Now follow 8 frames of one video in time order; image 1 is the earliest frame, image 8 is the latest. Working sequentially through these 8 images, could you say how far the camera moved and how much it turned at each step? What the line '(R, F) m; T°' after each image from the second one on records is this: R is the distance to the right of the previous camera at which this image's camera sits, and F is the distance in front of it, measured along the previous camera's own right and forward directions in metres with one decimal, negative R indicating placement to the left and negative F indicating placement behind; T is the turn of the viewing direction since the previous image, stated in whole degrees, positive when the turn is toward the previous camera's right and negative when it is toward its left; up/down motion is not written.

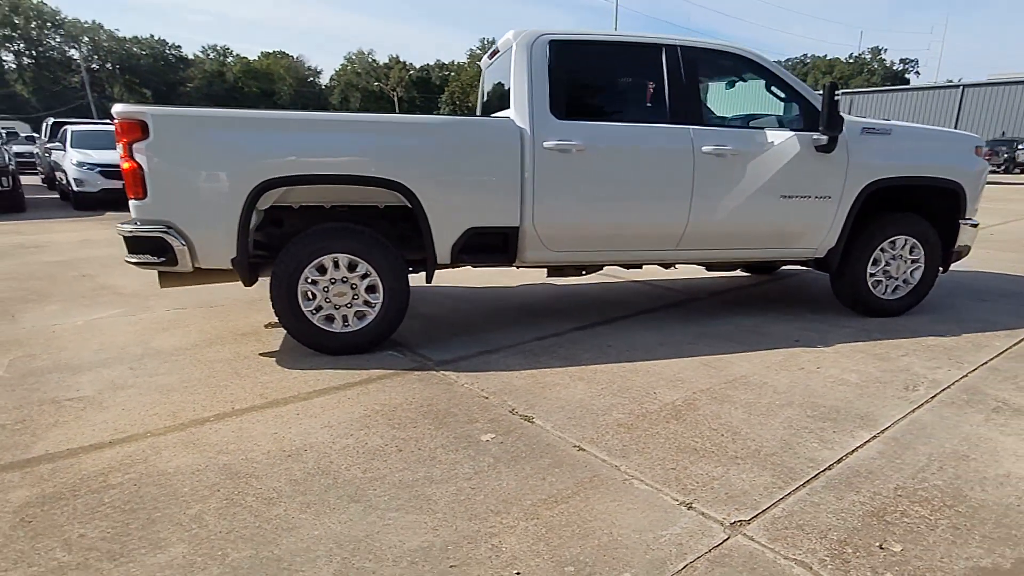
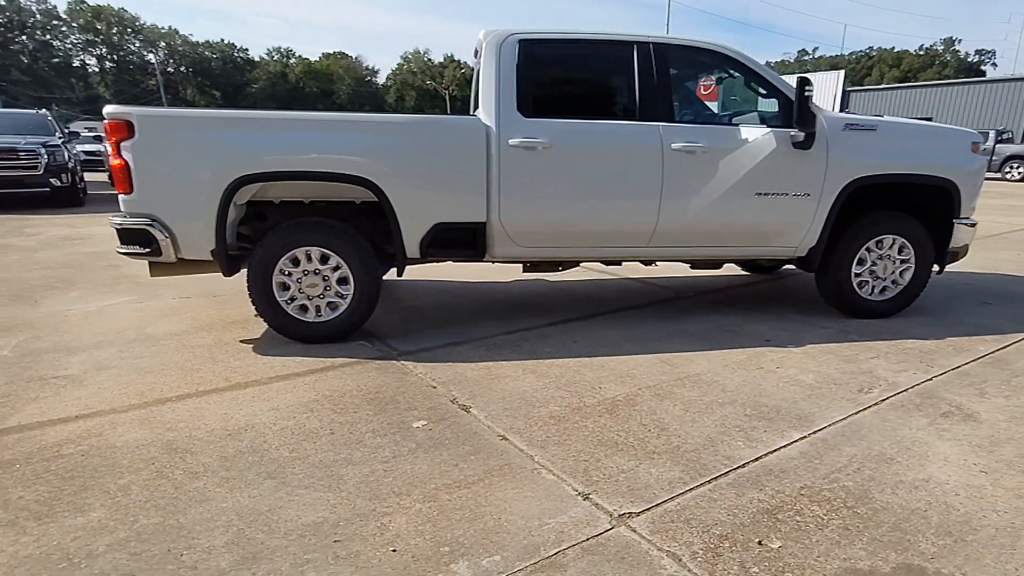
(+0.6, -0.1) m; -5°
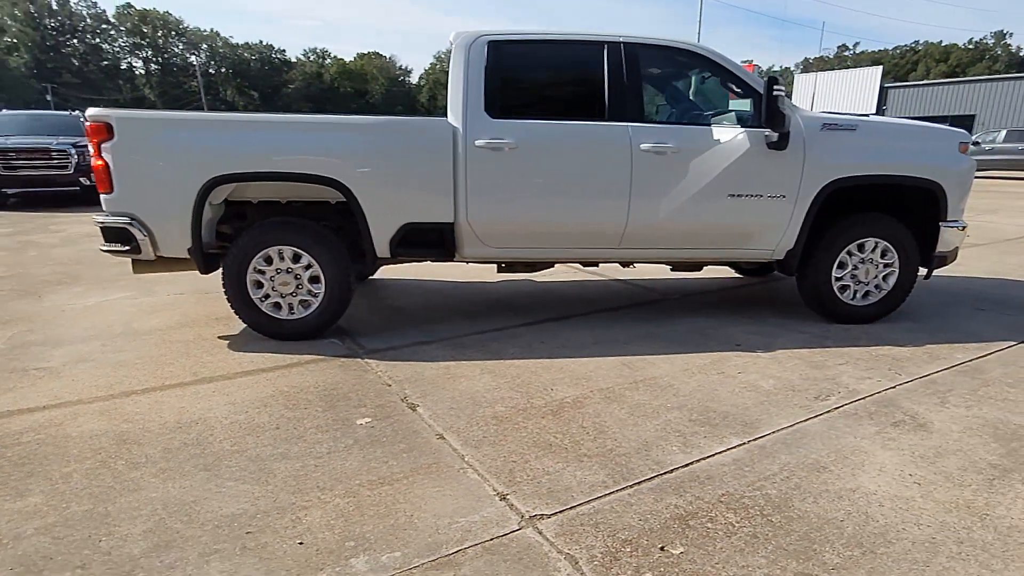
(+0.4, 0.0) m; -3°
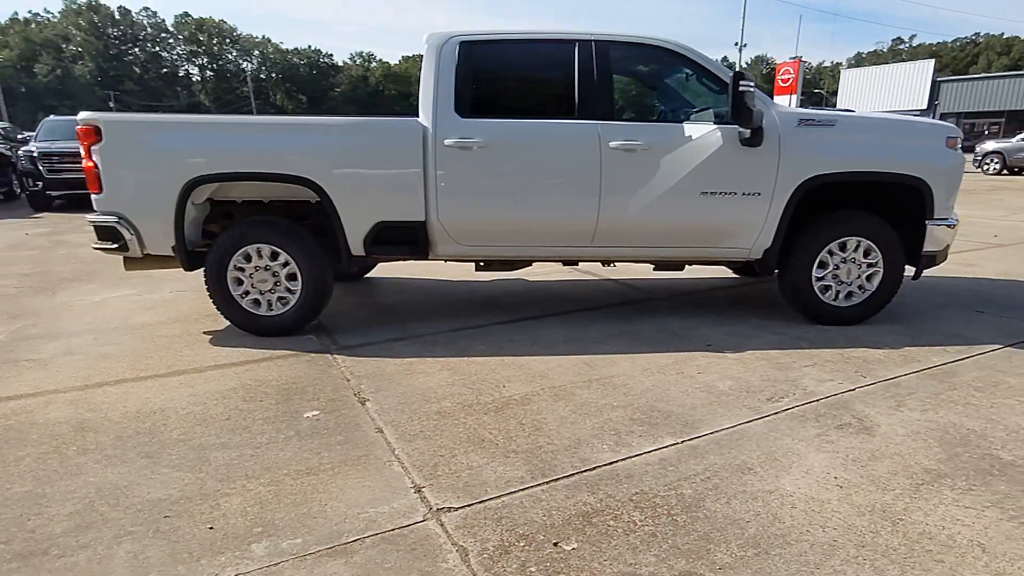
(+0.5, 0.0) m; -4°
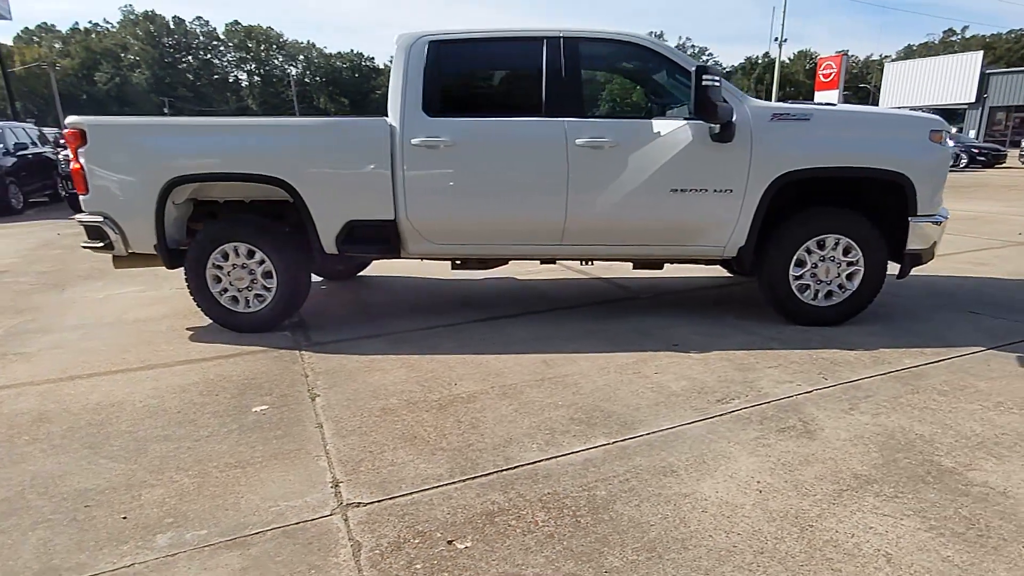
(+0.5, 0.0) m; -4°
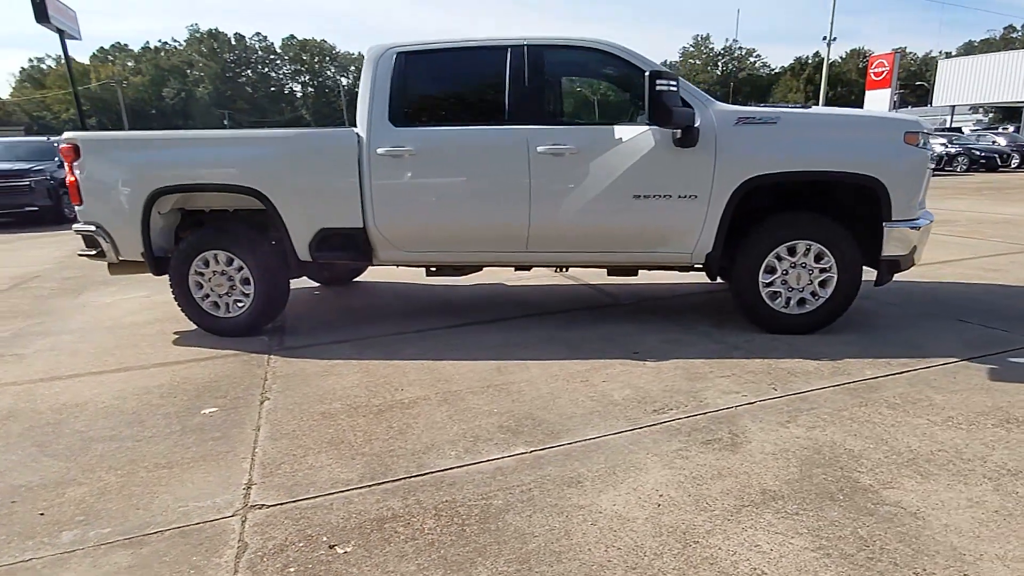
(+0.6, 0.0) m; -5°
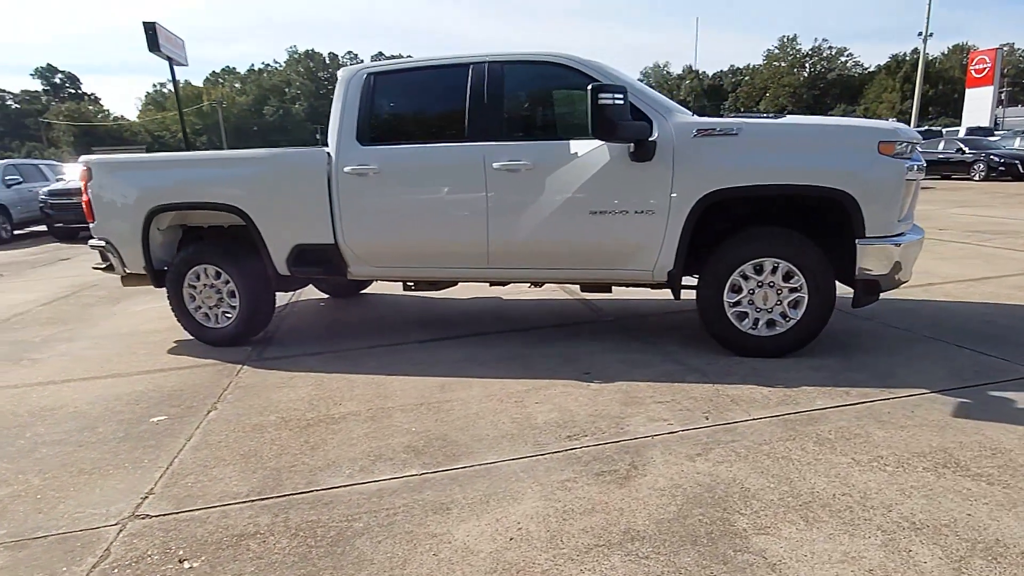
(+0.8, +0.1) m; -8°
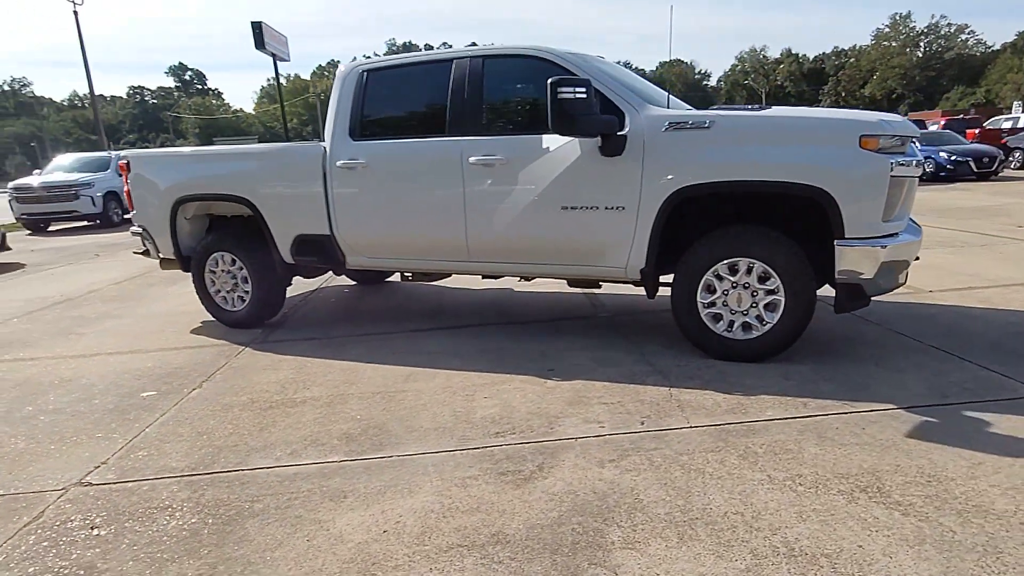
(+0.7, +0.1) m; -8°
